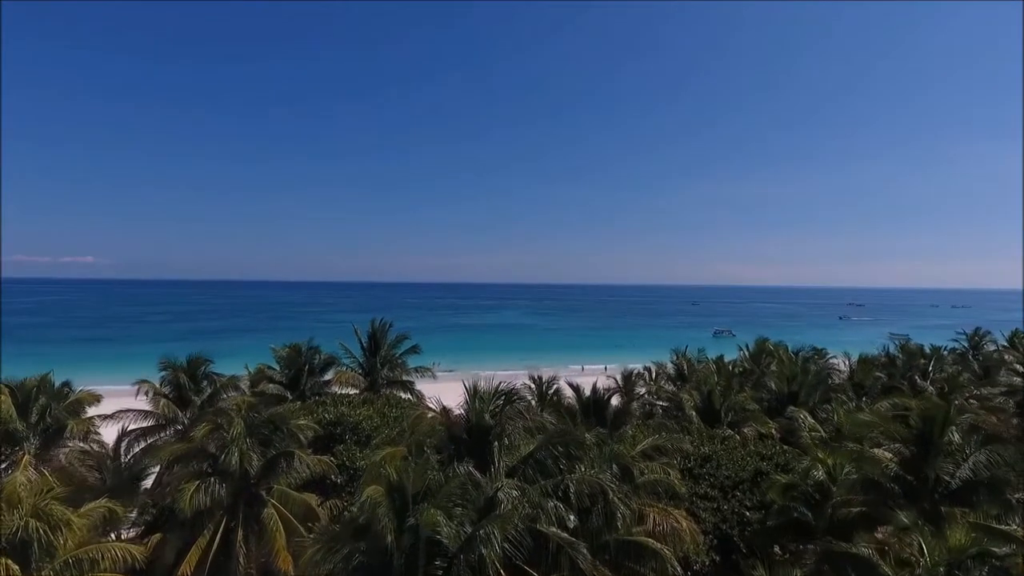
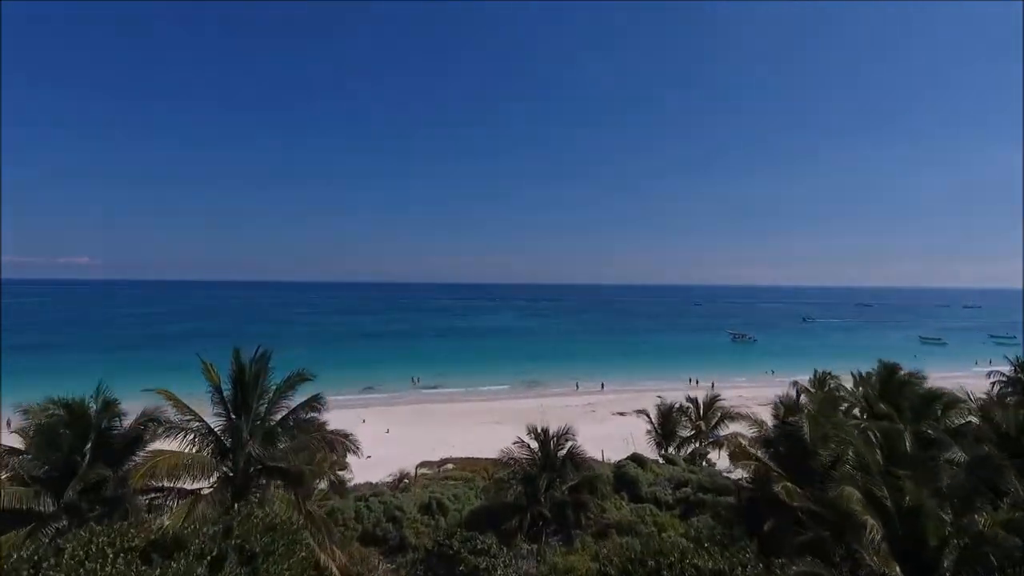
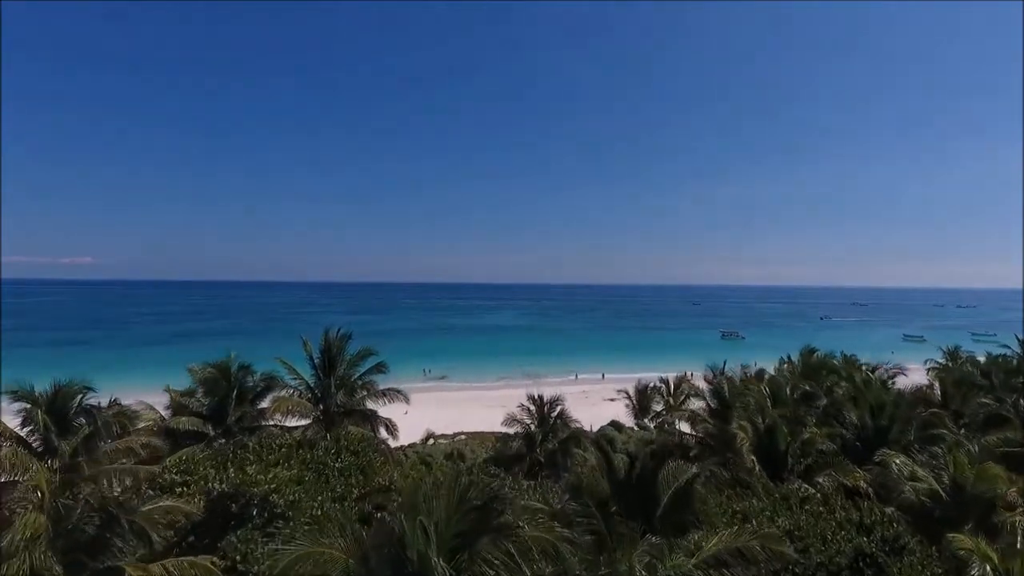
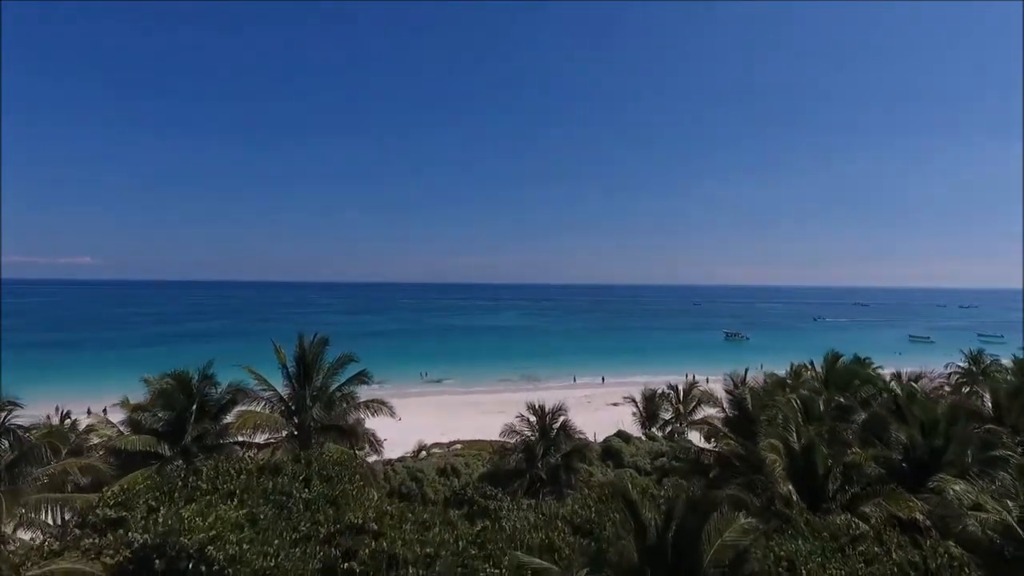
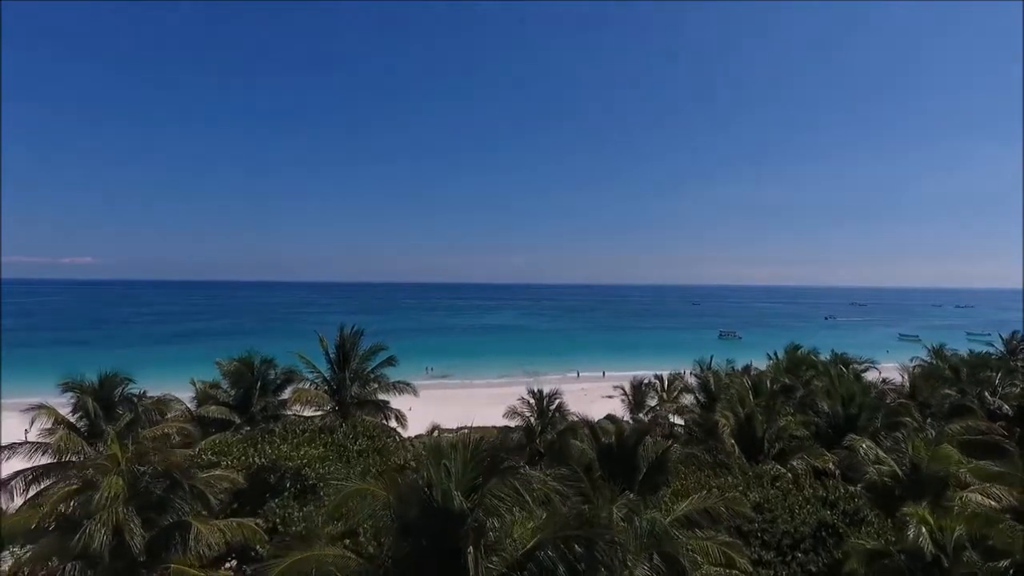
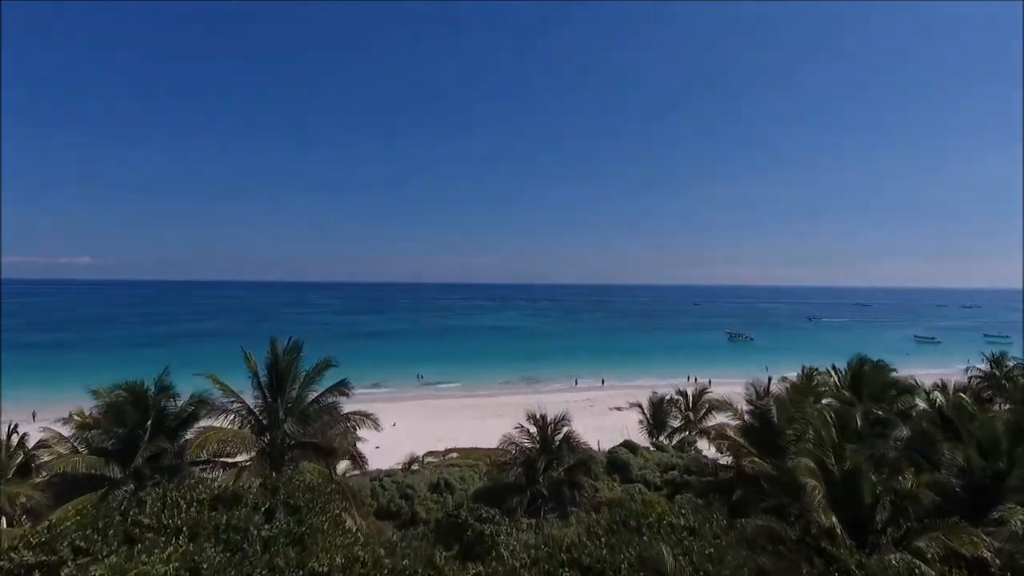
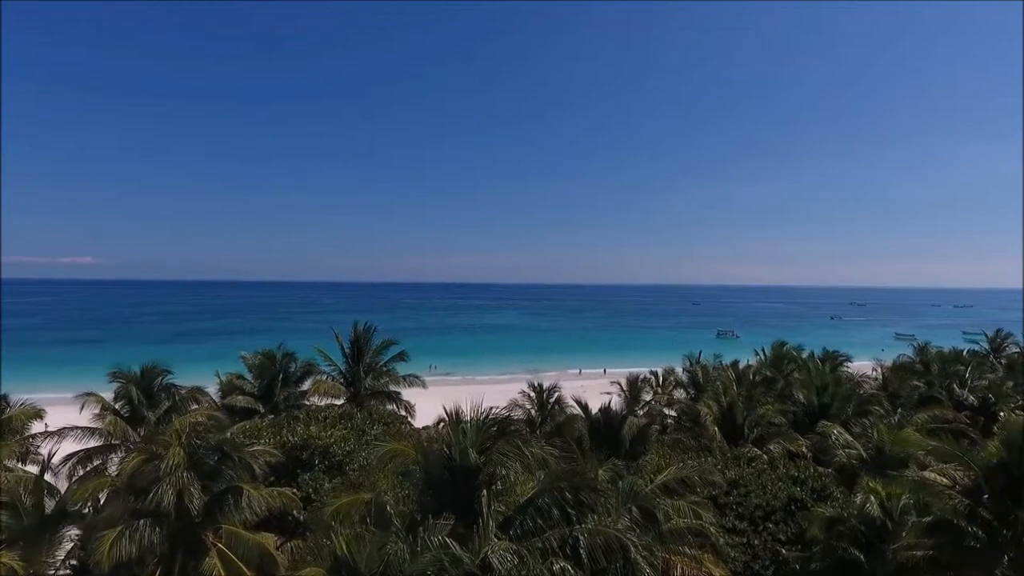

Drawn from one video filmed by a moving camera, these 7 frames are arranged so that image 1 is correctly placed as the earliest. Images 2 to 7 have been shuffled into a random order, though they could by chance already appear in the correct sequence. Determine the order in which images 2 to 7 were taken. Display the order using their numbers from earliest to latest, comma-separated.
7, 5, 3, 4, 6, 2
